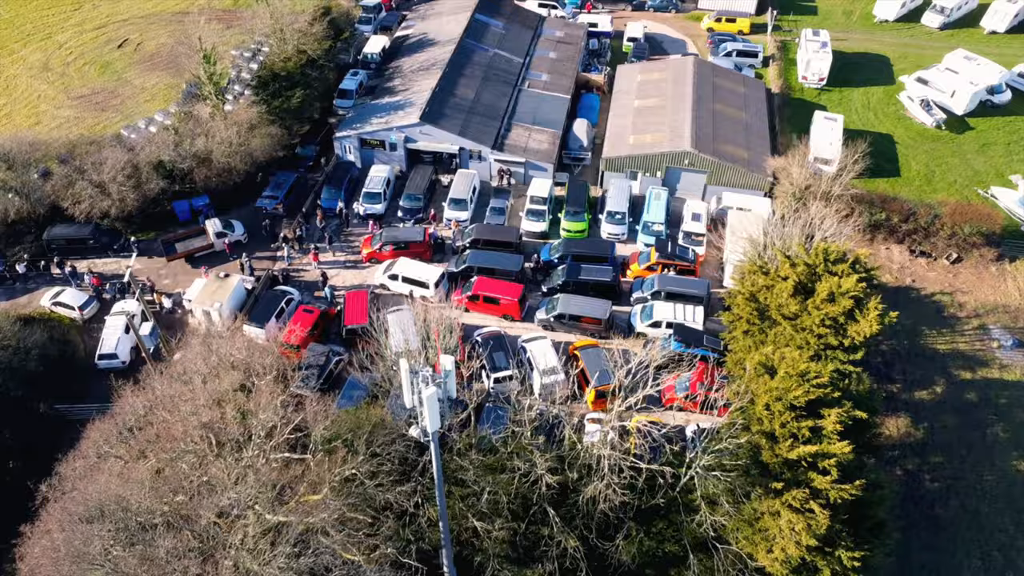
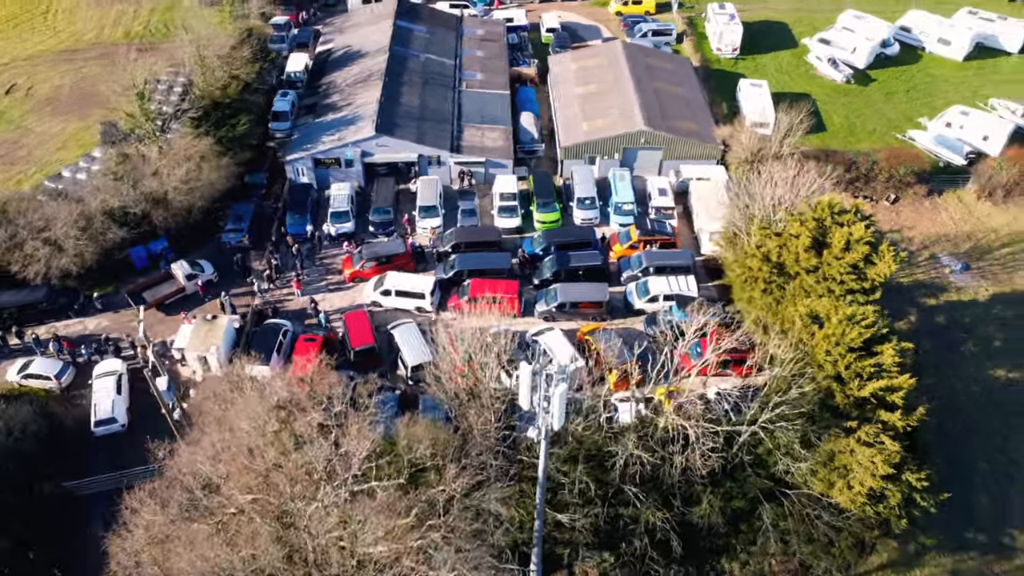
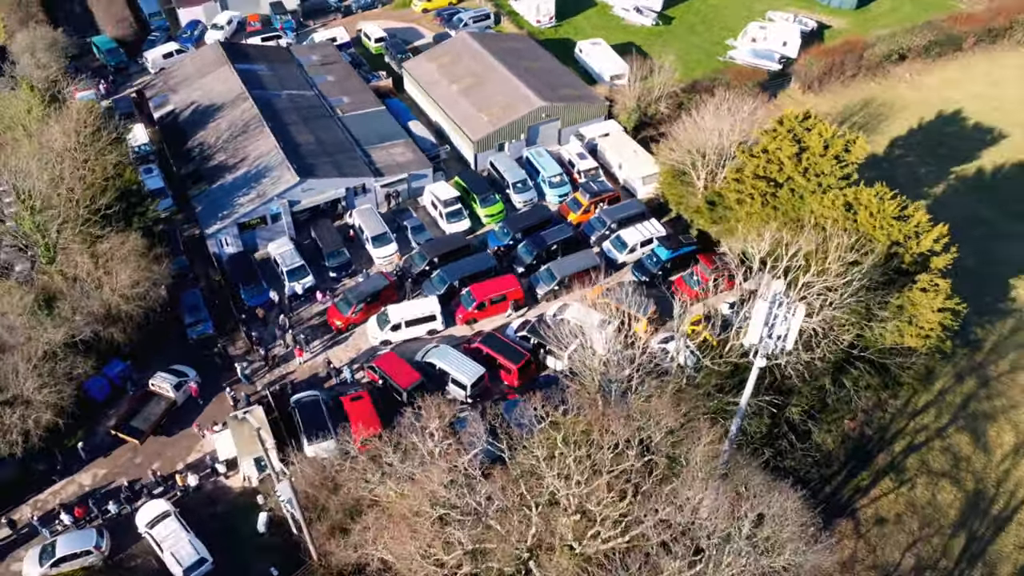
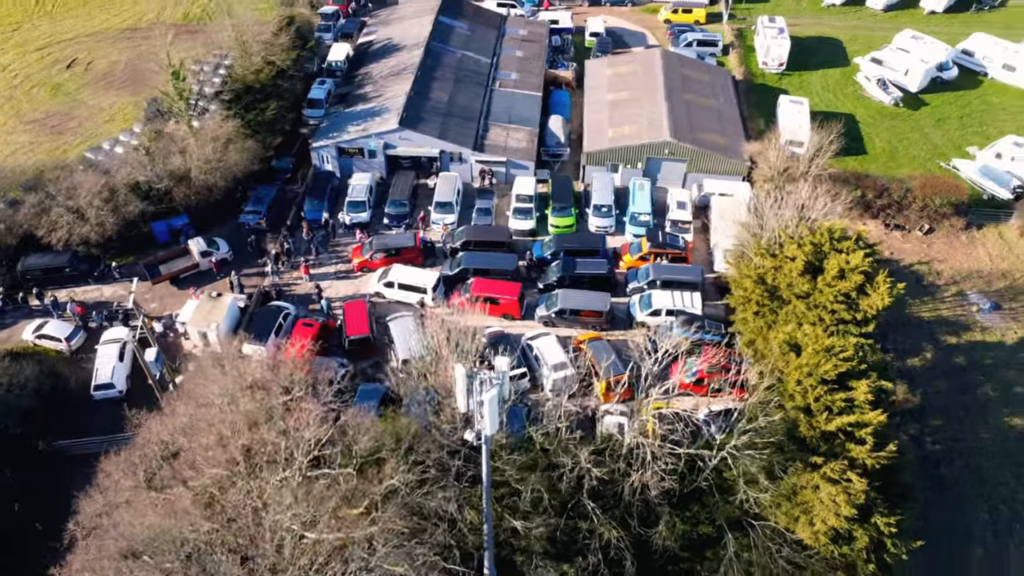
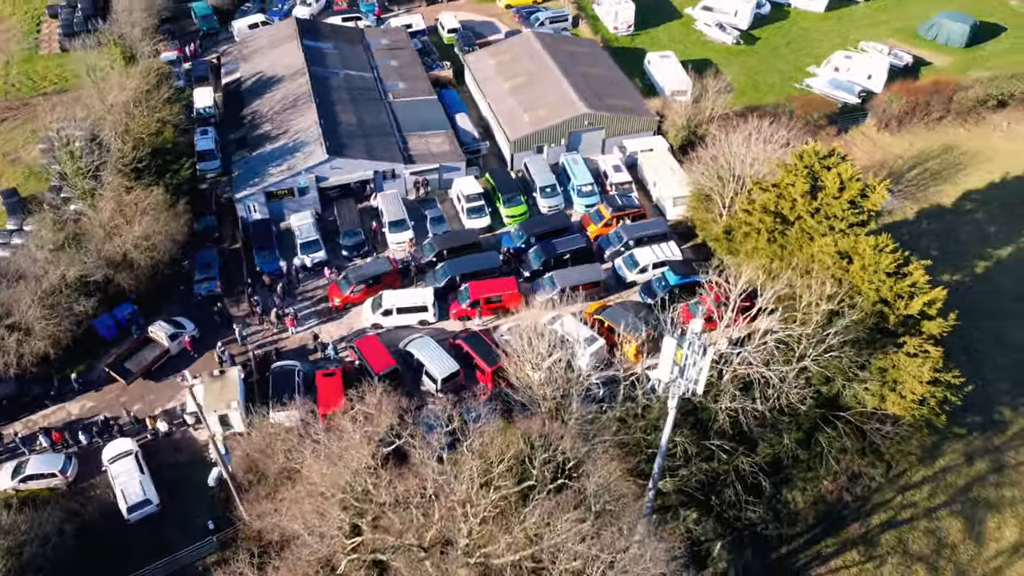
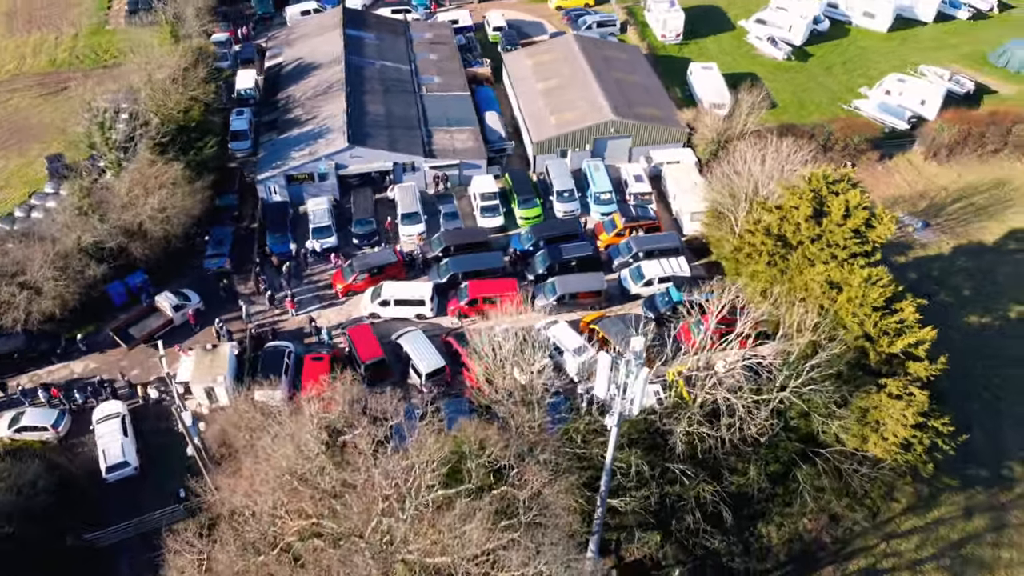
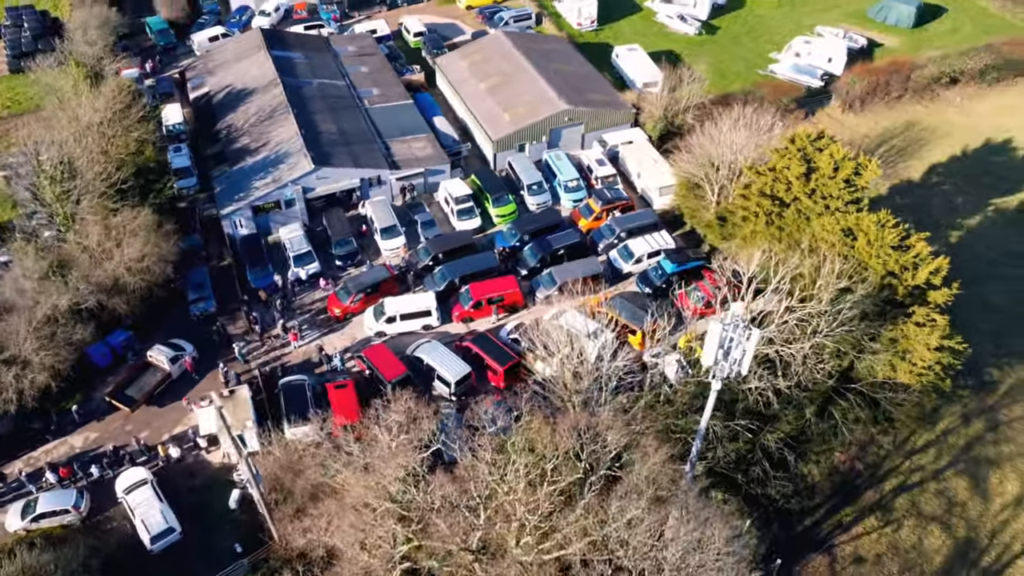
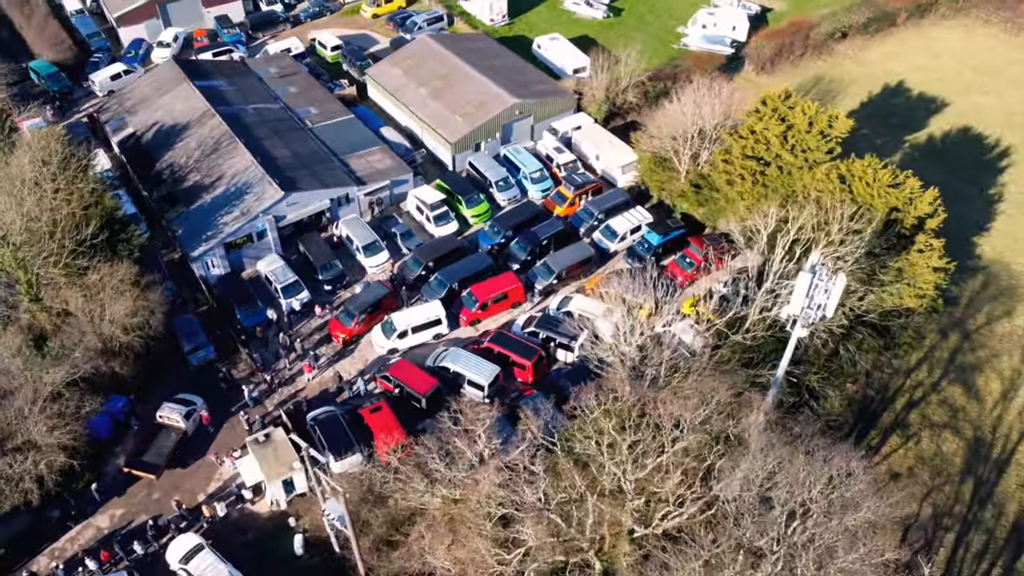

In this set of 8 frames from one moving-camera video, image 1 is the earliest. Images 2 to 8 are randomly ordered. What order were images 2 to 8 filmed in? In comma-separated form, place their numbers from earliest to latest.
4, 2, 6, 5, 7, 3, 8
